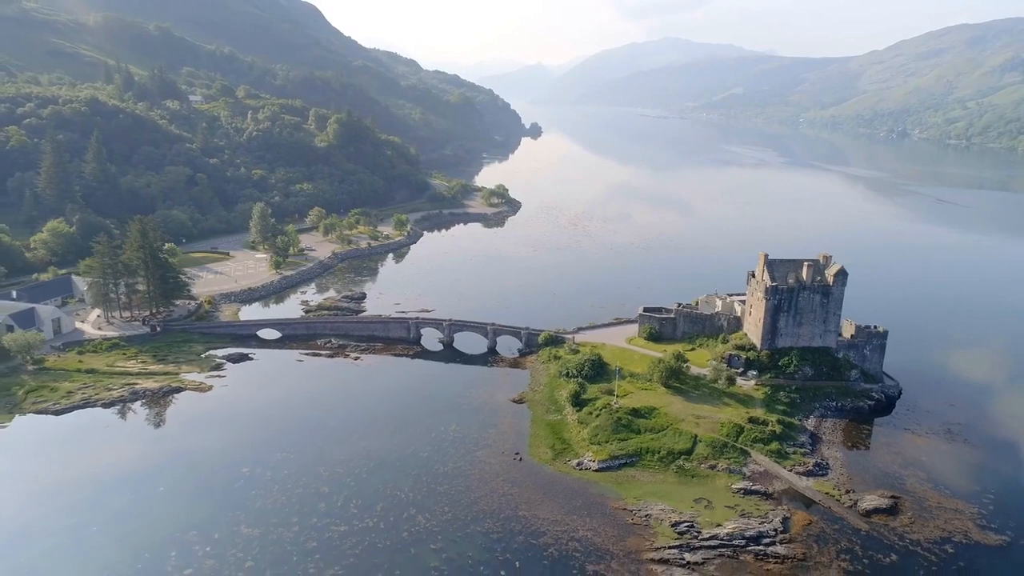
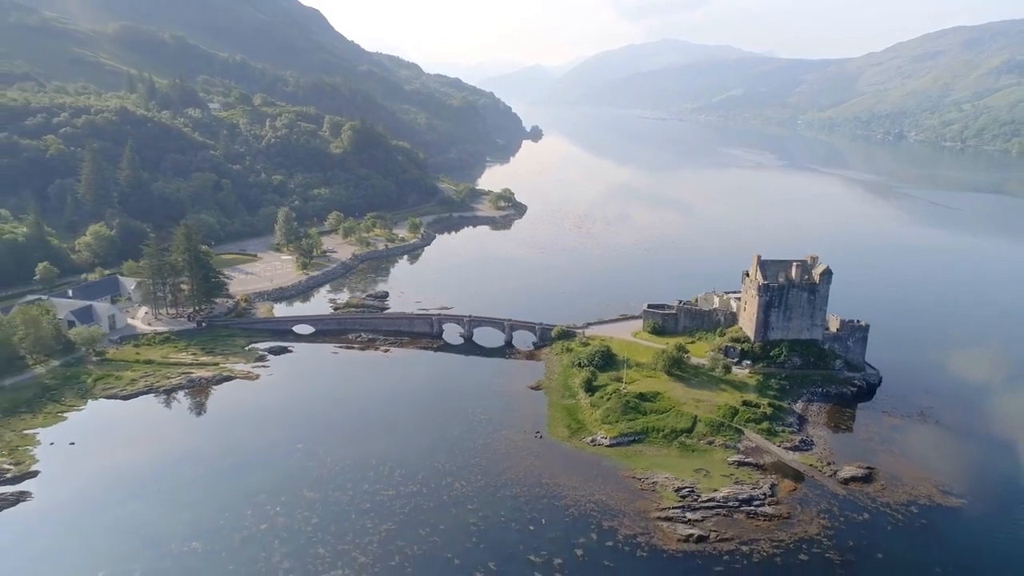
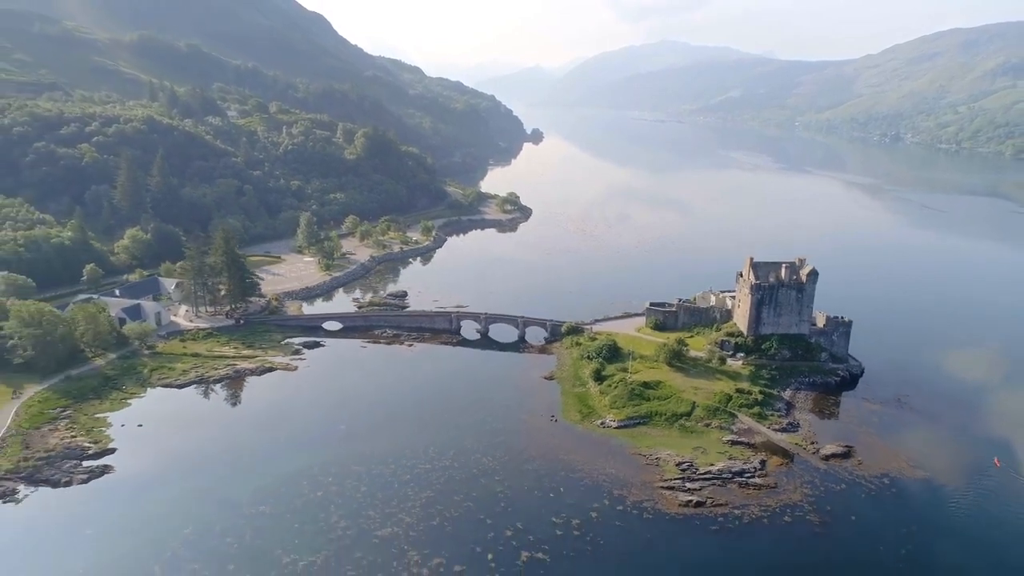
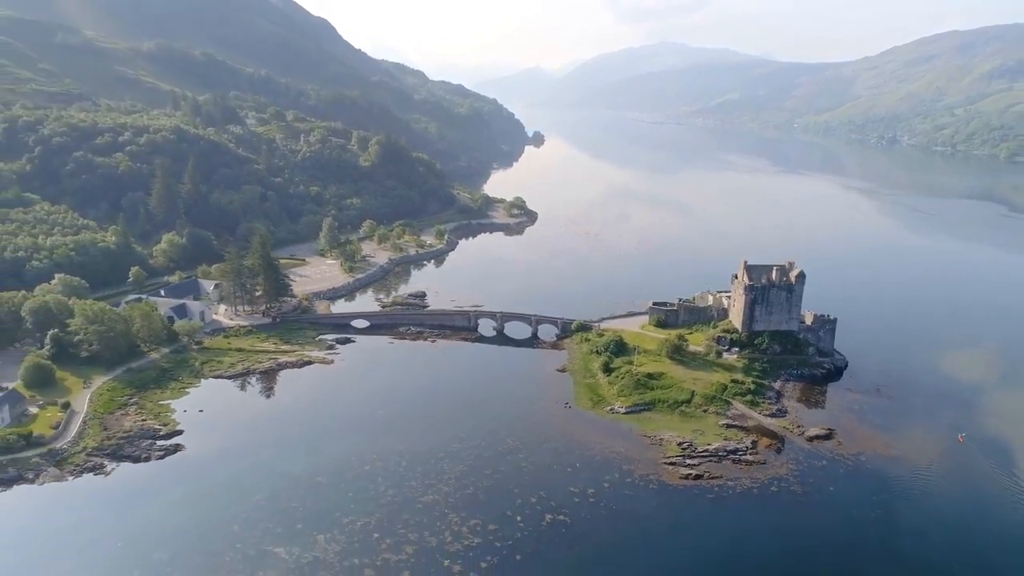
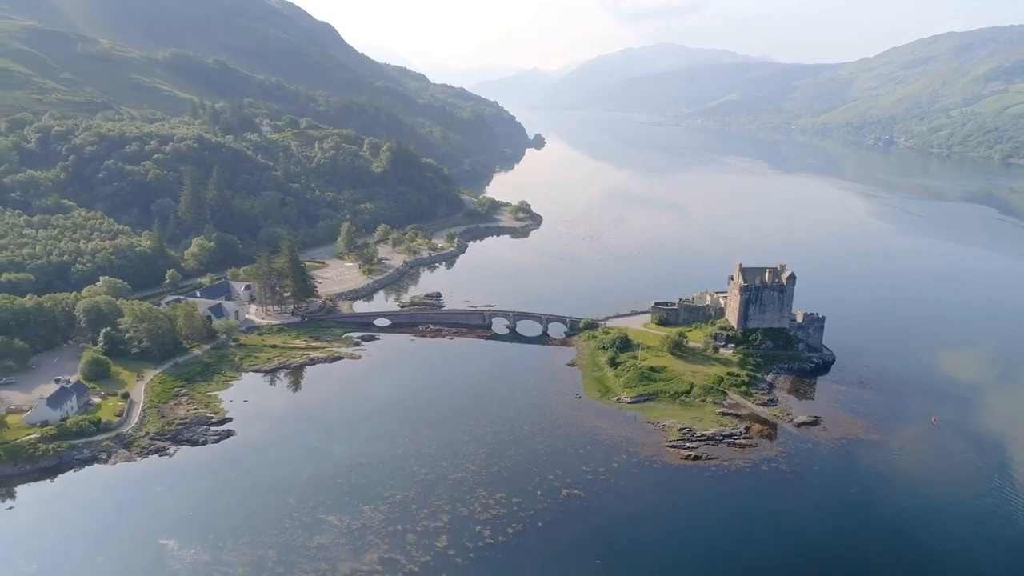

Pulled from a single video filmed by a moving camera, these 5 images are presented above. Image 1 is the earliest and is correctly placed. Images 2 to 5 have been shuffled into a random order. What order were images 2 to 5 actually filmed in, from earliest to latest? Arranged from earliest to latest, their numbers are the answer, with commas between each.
2, 3, 4, 5
